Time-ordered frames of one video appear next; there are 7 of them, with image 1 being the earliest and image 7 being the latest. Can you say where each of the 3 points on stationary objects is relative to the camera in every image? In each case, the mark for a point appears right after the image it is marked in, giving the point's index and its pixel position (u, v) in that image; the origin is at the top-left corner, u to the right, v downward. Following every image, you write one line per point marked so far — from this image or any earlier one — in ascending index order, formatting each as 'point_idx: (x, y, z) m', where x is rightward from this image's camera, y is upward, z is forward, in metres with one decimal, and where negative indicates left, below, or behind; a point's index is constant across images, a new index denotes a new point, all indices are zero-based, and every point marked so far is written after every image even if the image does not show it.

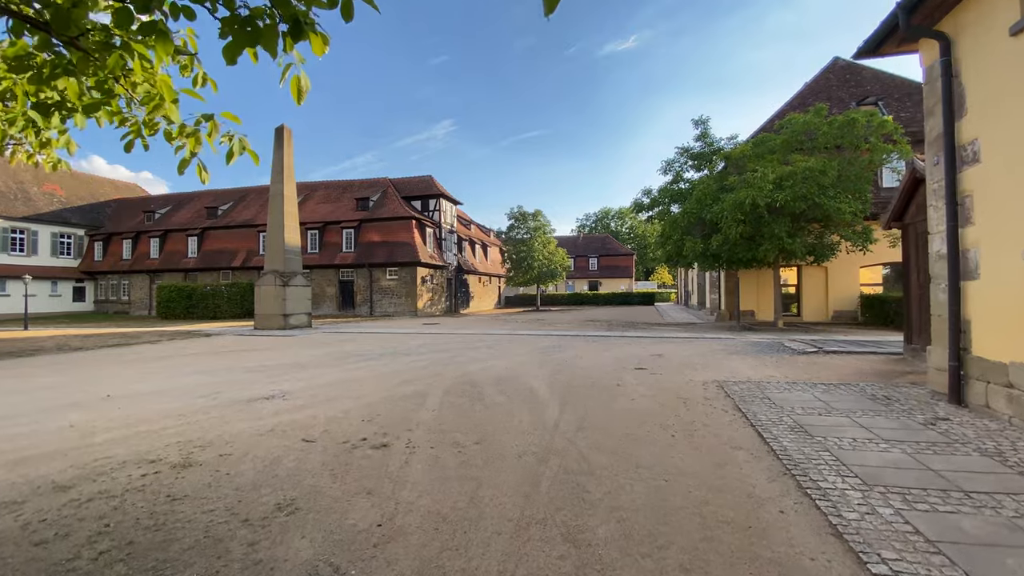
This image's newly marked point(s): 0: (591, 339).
0: (+2.5, -1.7, +15.4) m
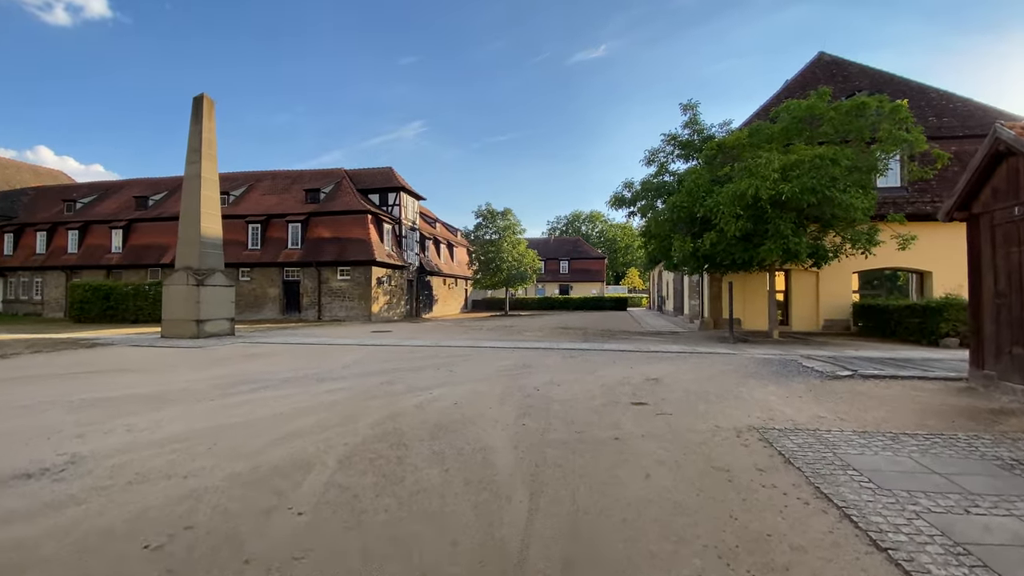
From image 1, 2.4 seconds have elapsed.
0: (+1.4, -1.8, +12.6) m
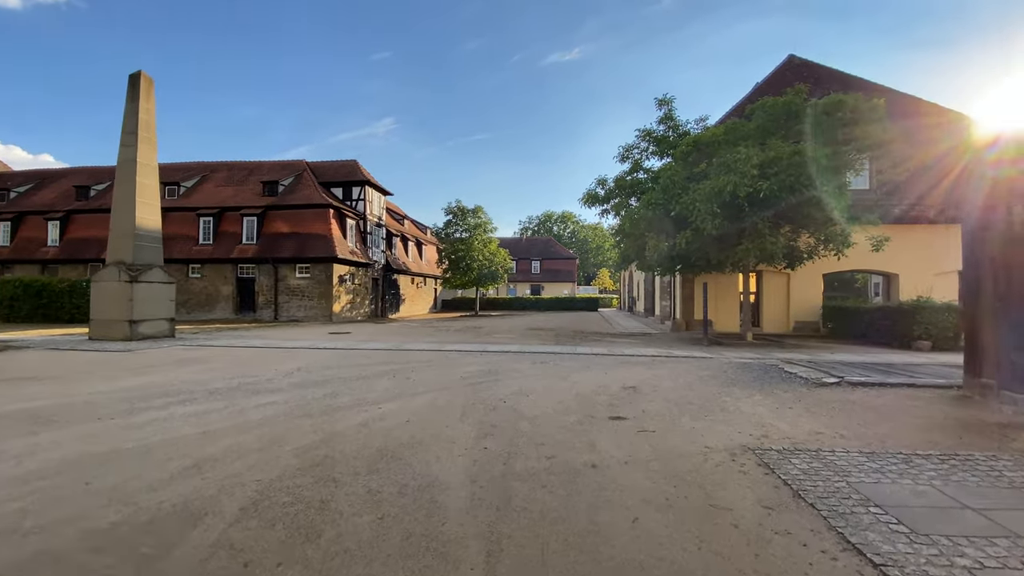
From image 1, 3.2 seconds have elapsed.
0: (+0.6, -1.8, +11.7) m
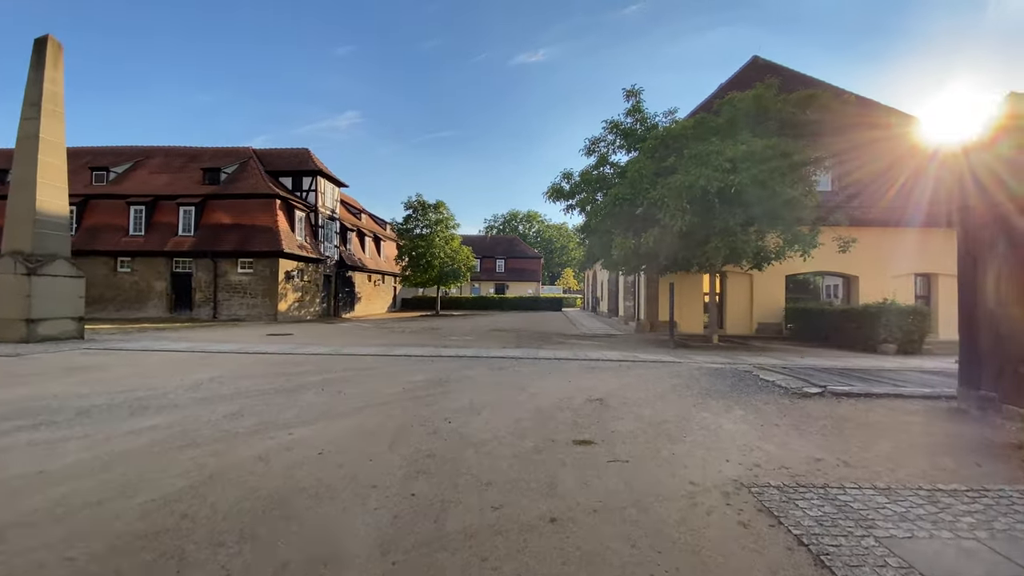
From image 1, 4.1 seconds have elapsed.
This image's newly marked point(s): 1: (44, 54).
0: (-0.4, -1.7, +10.5) m
1: (-14.7, +7.3, +14.8) m
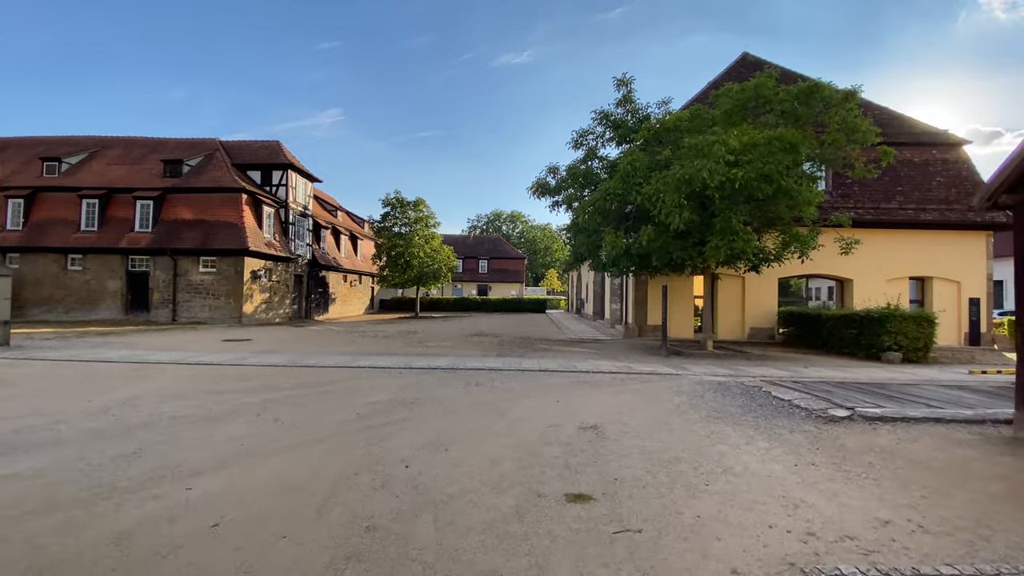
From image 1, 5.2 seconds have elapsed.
0: (-0.8, -1.8, +9.2) m
1: (-15.2, +7.3, +13.0) m
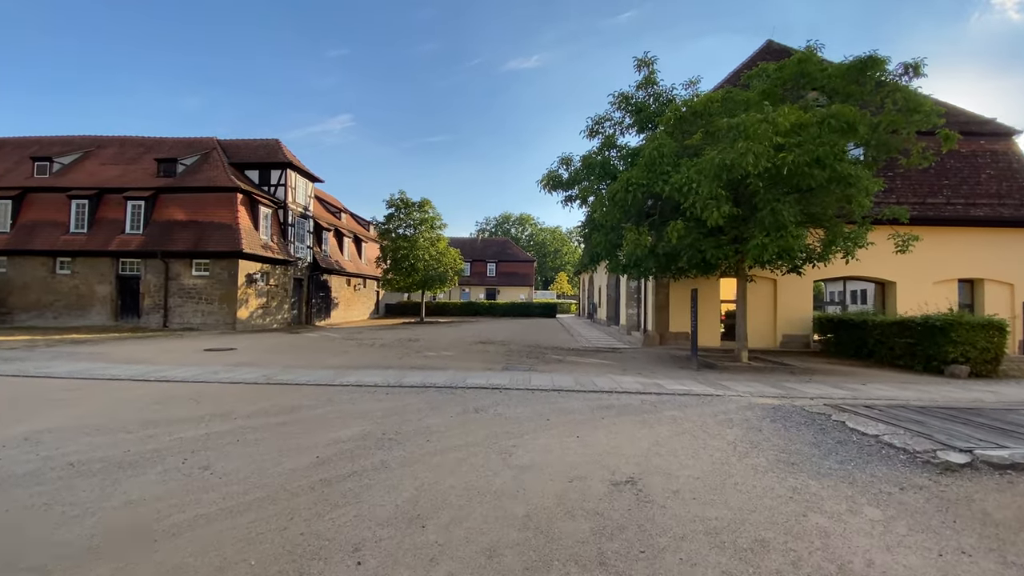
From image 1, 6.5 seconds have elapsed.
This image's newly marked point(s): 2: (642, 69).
0: (-0.7, -1.8, +7.6) m
1: (-15.0, +7.2, +11.8) m
2: (+4.0, +6.6, +14.5) m
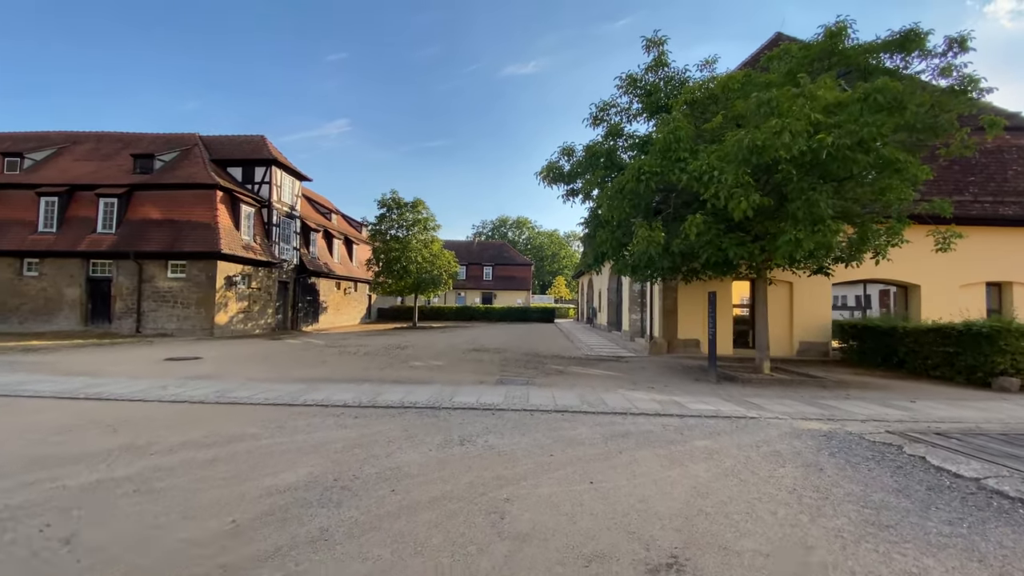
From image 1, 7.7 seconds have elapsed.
0: (-0.7, -1.9, +6.1) m
1: (-15.1, +7.1, +10.4) m
2: (+3.9, +6.5, +13.2) m
